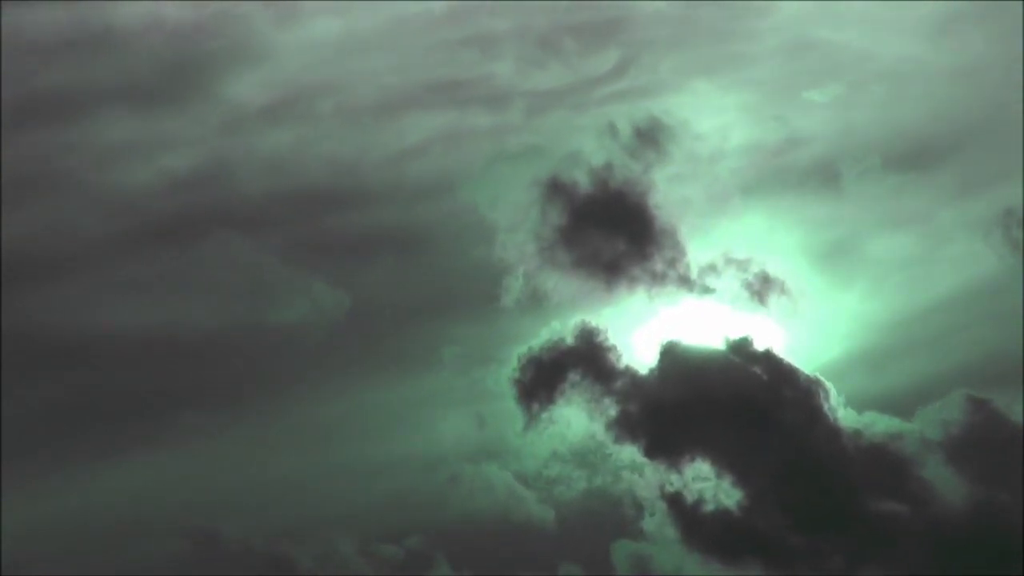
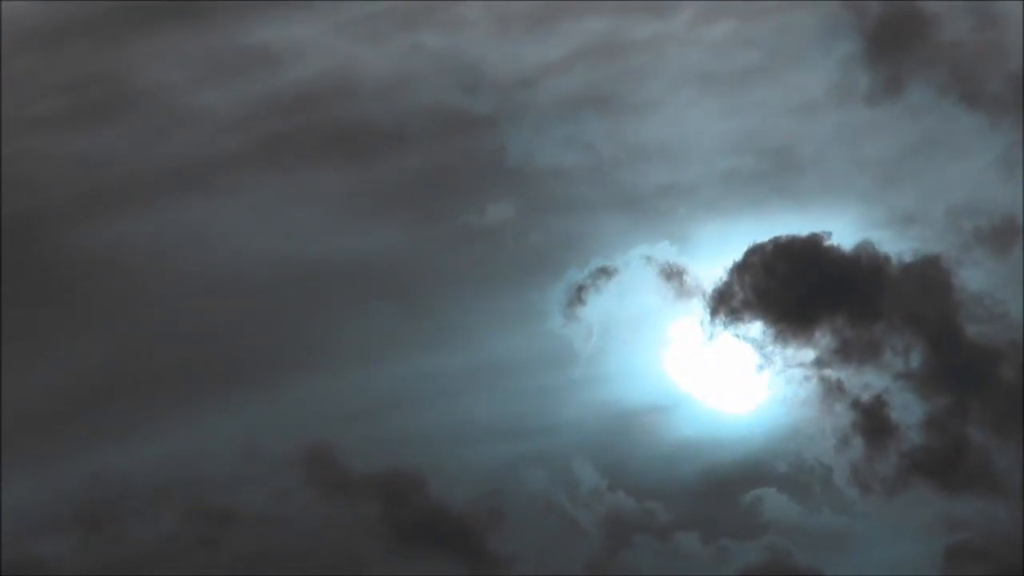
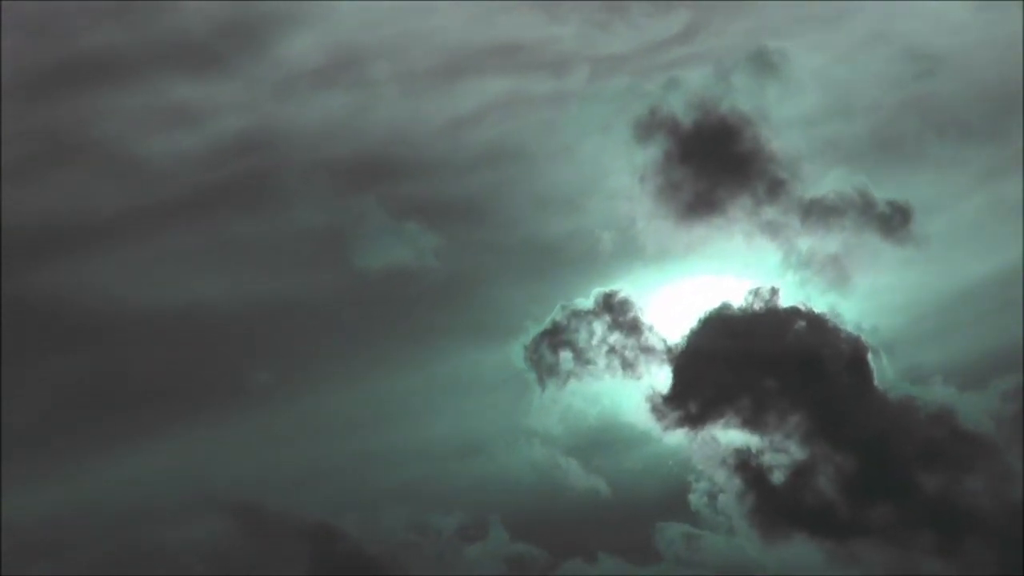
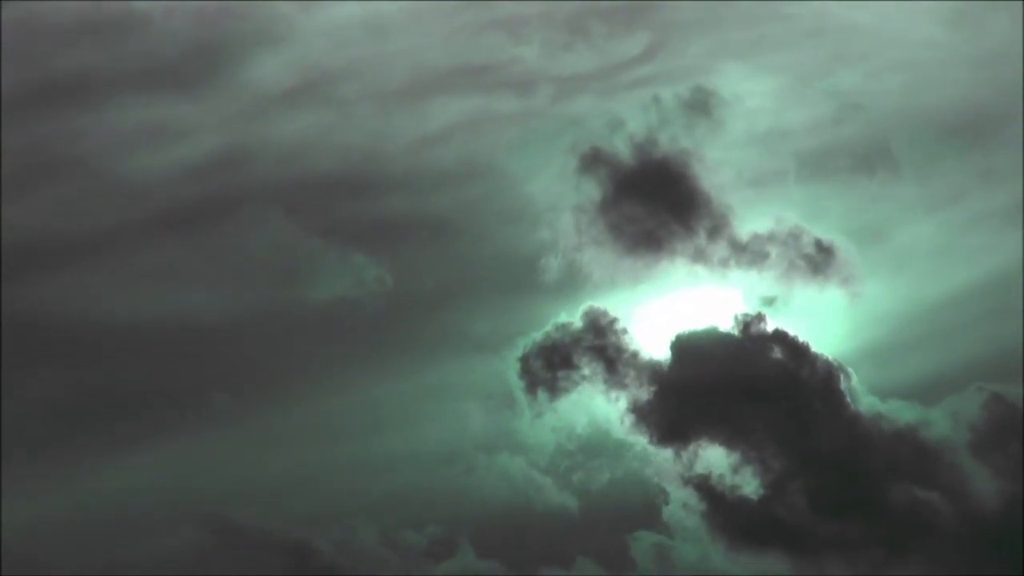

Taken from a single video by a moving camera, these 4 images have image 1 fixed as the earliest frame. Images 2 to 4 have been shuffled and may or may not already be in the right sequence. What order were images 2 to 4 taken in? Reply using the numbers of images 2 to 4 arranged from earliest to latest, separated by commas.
4, 3, 2
